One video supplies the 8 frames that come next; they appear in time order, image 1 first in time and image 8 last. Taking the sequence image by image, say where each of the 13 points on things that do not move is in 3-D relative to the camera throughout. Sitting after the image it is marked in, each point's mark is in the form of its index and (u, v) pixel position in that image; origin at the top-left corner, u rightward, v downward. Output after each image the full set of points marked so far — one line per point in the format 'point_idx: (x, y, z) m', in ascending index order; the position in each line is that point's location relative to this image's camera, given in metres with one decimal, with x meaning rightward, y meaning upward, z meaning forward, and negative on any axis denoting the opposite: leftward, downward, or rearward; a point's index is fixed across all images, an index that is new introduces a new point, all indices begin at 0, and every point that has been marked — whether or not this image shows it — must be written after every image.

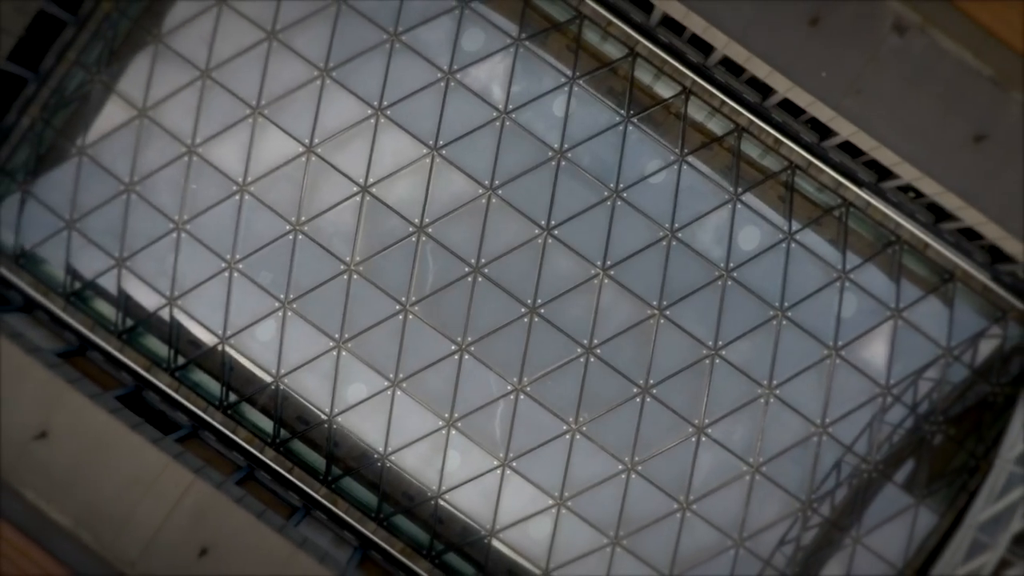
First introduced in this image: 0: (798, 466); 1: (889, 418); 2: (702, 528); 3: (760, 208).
0: (+2.4, -1.5, +9.2) m
1: (+3.2, -1.1, +9.3) m
2: (+1.6, -2.1, +9.3) m
3: (+2.1, +0.7, +9.1) m
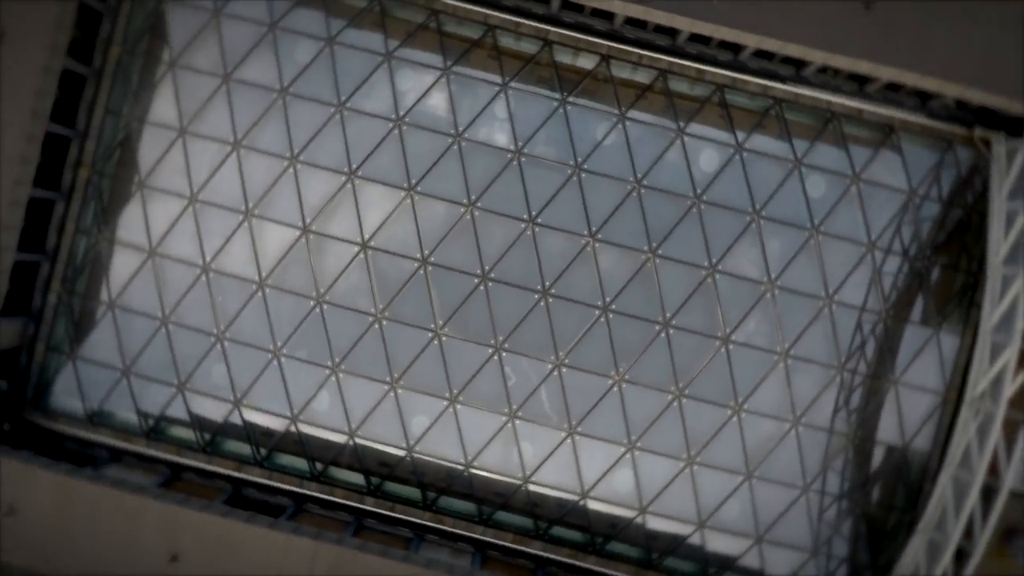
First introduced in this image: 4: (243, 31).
0: (+2.9, -0.4, +10.2) m
1: (+3.5, +0.2, +10.2) m
2: (+2.3, -1.3, +10.3) m
3: (+1.8, +1.5, +10.1) m
4: (-2.5, +2.4, +10.3) m
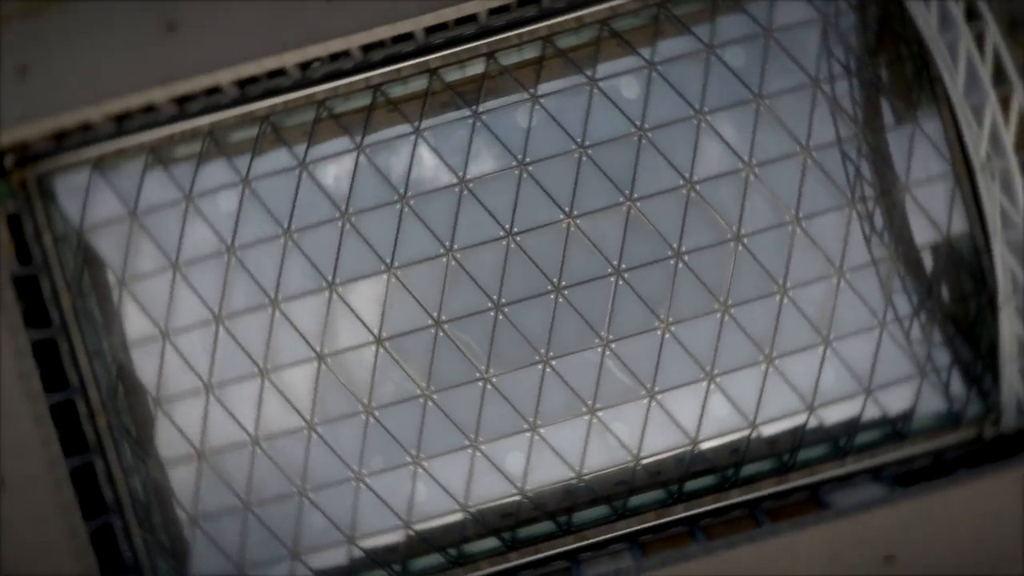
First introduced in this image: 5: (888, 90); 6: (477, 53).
0: (+2.8, +1.0, +10.2) m
1: (+3.0, +1.8, +10.2) m
2: (+2.8, -0.1, +10.3) m
3: (+0.9, +2.1, +10.0) m
4: (-3.2, +0.6, +10.3) m
5: (+3.5, +1.9, +10.2) m
6: (-0.3, +2.2, +10.2) m
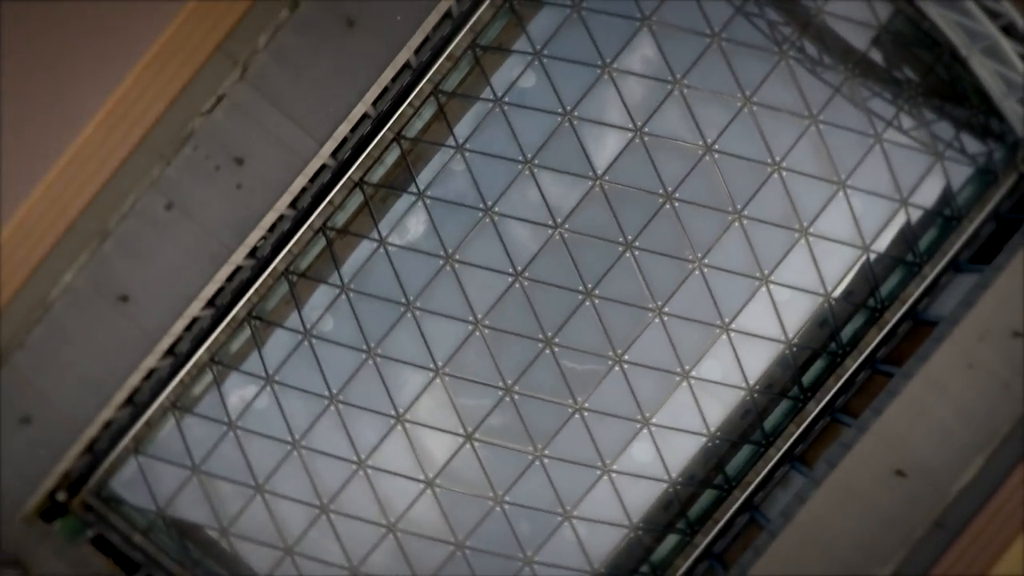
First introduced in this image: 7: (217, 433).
0: (+2.2, +2.1, +10.1) m
1: (+1.8, +2.9, +10.1) m
2: (+2.7, +1.2, +10.2) m
3: (0.0, +2.0, +10.0) m
4: (-2.7, -1.6, +10.3) m
5: (+2.2, +3.2, +10.2) m
6: (-1.2, +1.4, +10.1) m
7: (-2.8, -1.4, +10.3) m
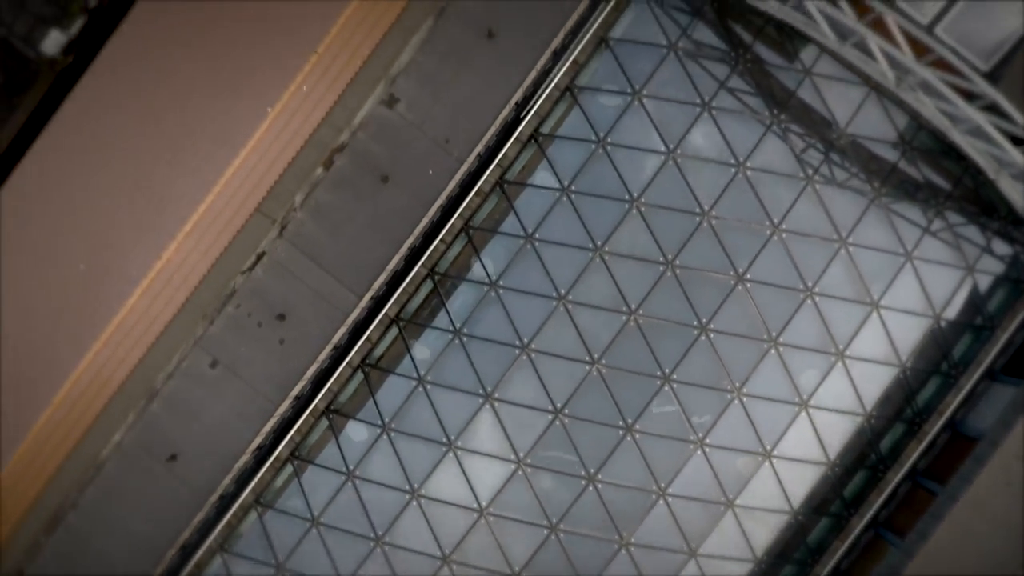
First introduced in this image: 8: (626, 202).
0: (+2.4, +1.0, +10.2) m
1: (+2.1, +1.8, +10.3) m
2: (+3.0, +0.1, +10.3) m
3: (+0.2, +0.7, +10.2) m
4: (-2.2, -2.9, +10.4) m
5: (+2.4, +2.1, +10.3) m
6: (-0.9, +0.1, +10.3) m
7: (-2.3, -2.7, +10.4) m
8: (+1.1, +0.8, +10.1) m
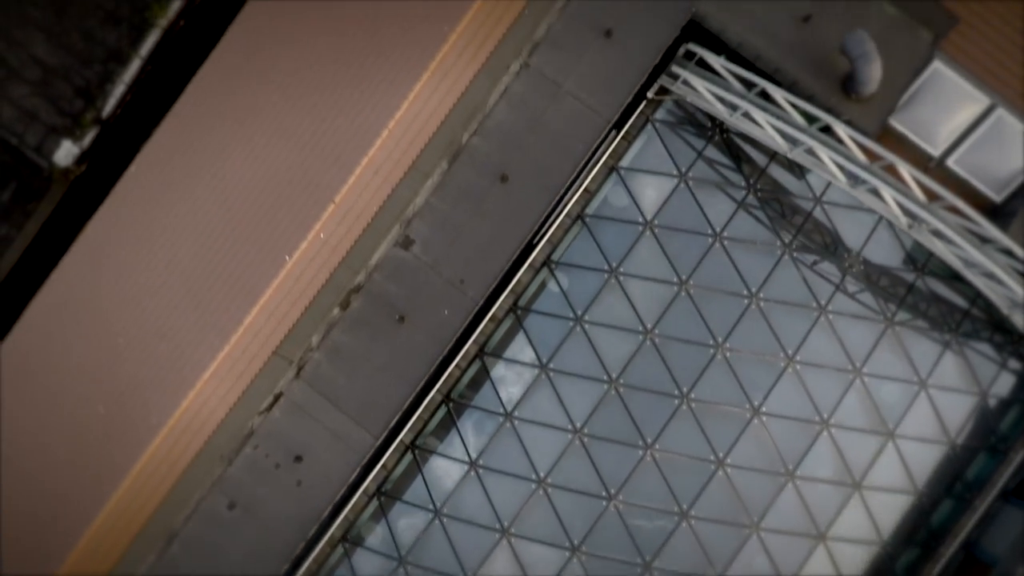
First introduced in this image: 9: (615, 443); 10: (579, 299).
0: (+2.6, -0.3, +10.3) m
1: (+2.2, +0.5, +10.4) m
2: (+3.1, -1.1, +10.3) m
3: (+0.4, -0.5, +10.2) m
4: (-2.0, -4.2, +10.4) m
5: (+2.5, +0.8, +10.4) m
6: (-0.7, -1.2, +10.3) m
7: (-2.1, -4.0, +10.4) m
8: (+1.2, -0.4, +10.2) m
9: (+1.0, -1.4, +10.1) m
10: (+0.7, -0.1, +10.3) m
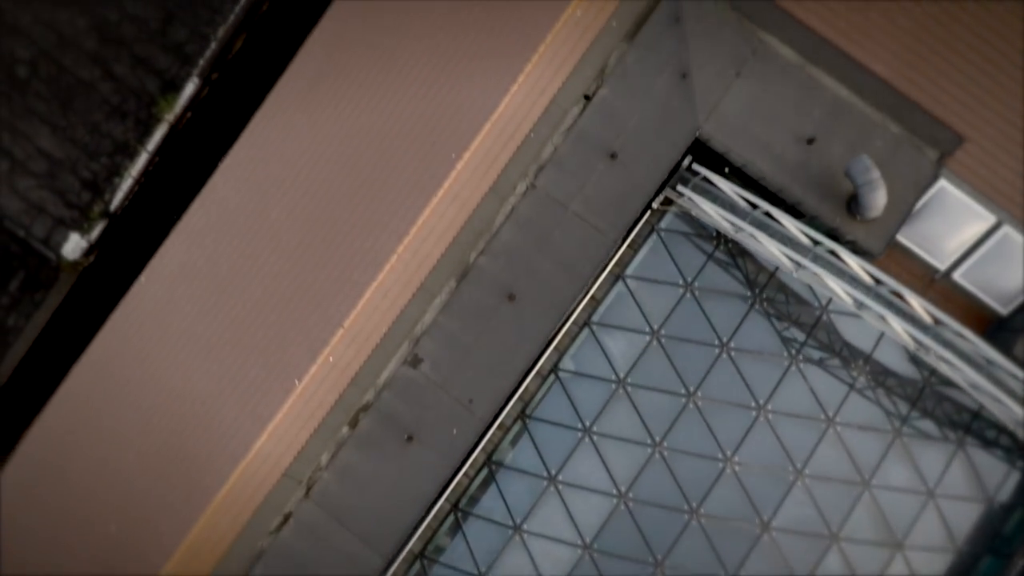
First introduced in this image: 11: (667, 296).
0: (+2.6, -1.3, +10.3) m
1: (+2.3, -0.5, +10.4) m
2: (+3.2, -2.2, +10.3) m
3: (+0.5, -1.6, +10.2) m
4: (-1.9, -5.3, +10.3) m
5: (+2.6, -0.2, +10.4) m
6: (-0.6, -2.3, +10.3) m
7: (-2.0, -5.1, +10.3) m
8: (+1.3, -1.5, +10.2) m
9: (+1.0, -2.5, +10.1) m
10: (+0.7, -1.2, +10.3) m
11: (+1.5, -0.1, +10.5) m
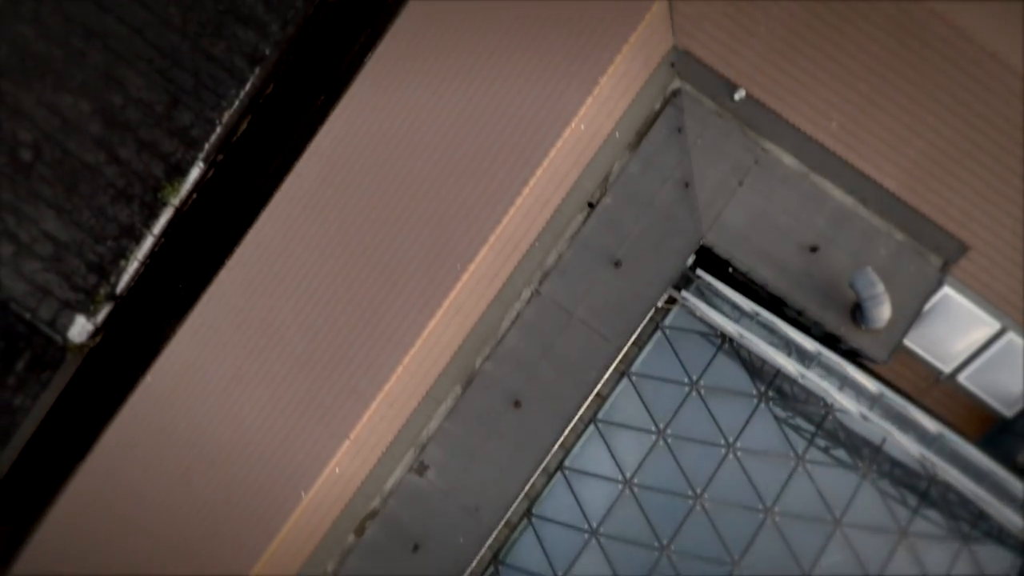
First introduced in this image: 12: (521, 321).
0: (+2.7, -2.3, +10.2) m
1: (+2.3, -1.5, +10.4) m
2: (+3.3, -3.1, +10.1) m
3: (+0.5, -2.6, +10.1) m
4: (-1.9, -6.3, +10.0) m
5: (+2.7, -1.2, +10.4) m
6: (-0.6, -3.3, +10.2) m
7: (-1.9, -6.1, +9.9) m
8: (+1.3, -2.5, +10.1) m
9: (+1.1, -3.5, +9.9) m
10: (+0.8, -2.2, +10.3) m
11: (+1.5, -1.1, +10.5) m
12: (+0.1, -0.3, +9.5) m
